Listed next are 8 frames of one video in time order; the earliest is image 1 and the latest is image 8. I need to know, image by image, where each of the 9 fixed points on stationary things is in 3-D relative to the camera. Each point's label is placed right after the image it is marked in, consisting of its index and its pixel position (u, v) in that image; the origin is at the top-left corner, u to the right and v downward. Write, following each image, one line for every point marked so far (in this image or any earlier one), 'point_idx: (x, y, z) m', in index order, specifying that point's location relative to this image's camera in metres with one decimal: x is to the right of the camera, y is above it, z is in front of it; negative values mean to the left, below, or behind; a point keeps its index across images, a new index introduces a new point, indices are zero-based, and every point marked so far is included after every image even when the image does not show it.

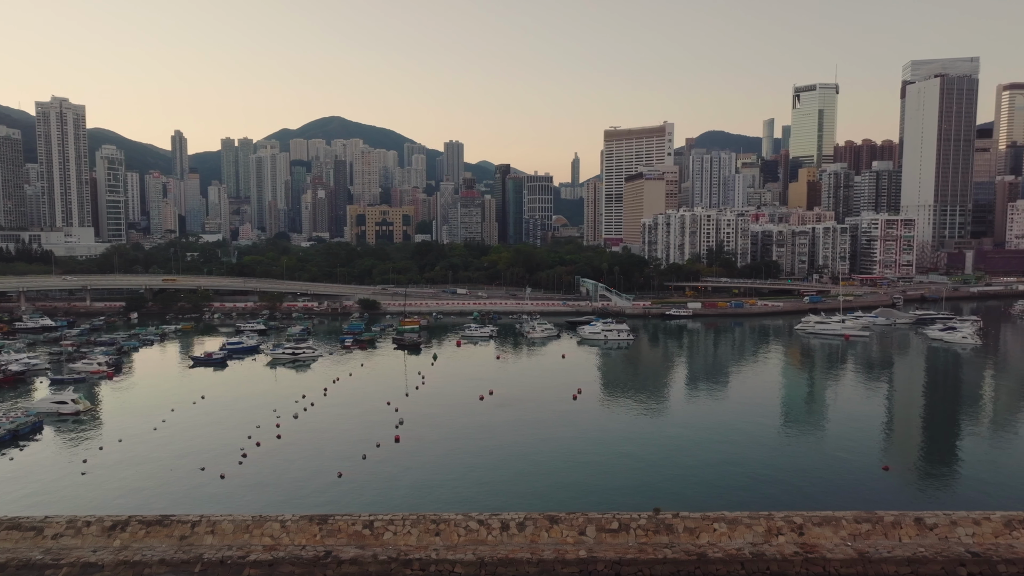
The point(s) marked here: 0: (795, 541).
0: (+3.9, -3.5, +10.5) m
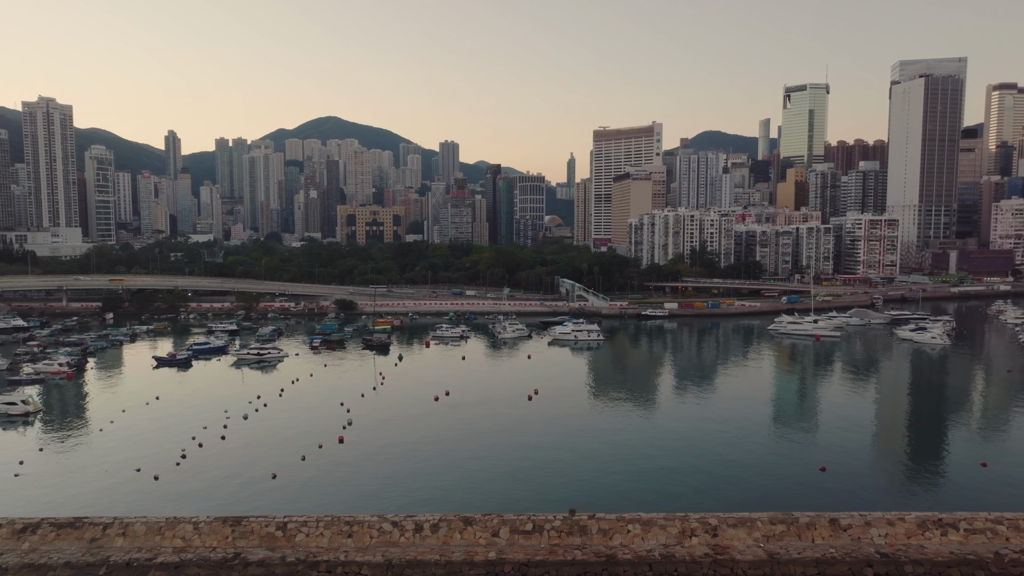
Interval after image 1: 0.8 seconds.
0: (+2.7, -3.5, +10.5) m
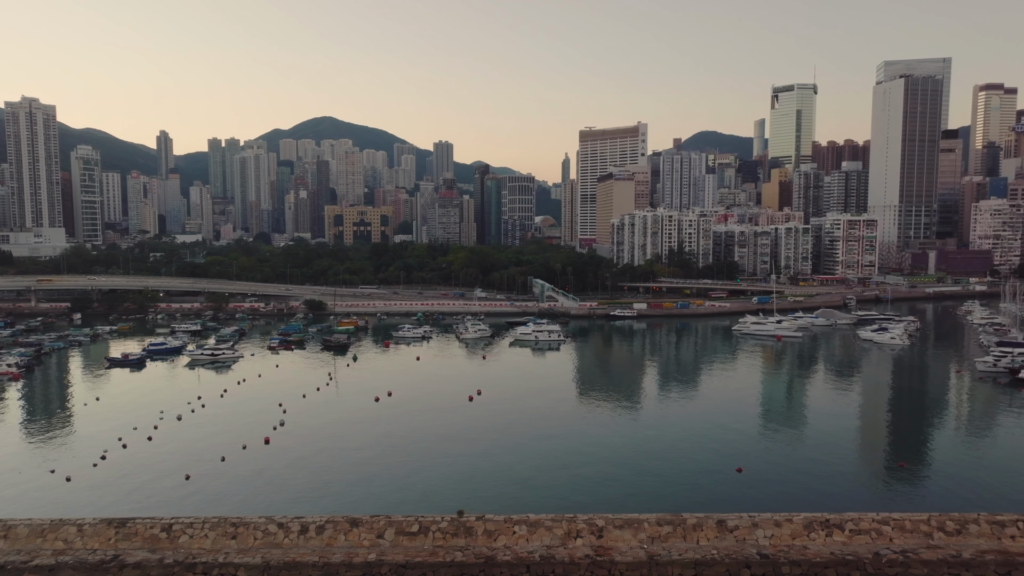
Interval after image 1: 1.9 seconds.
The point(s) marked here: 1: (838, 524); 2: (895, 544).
0: (+1.1, -3.6, +10.5) m
1: (+4.7, -3.4, +10.8) m
2: (+5.3, -3.6, +10.5) m
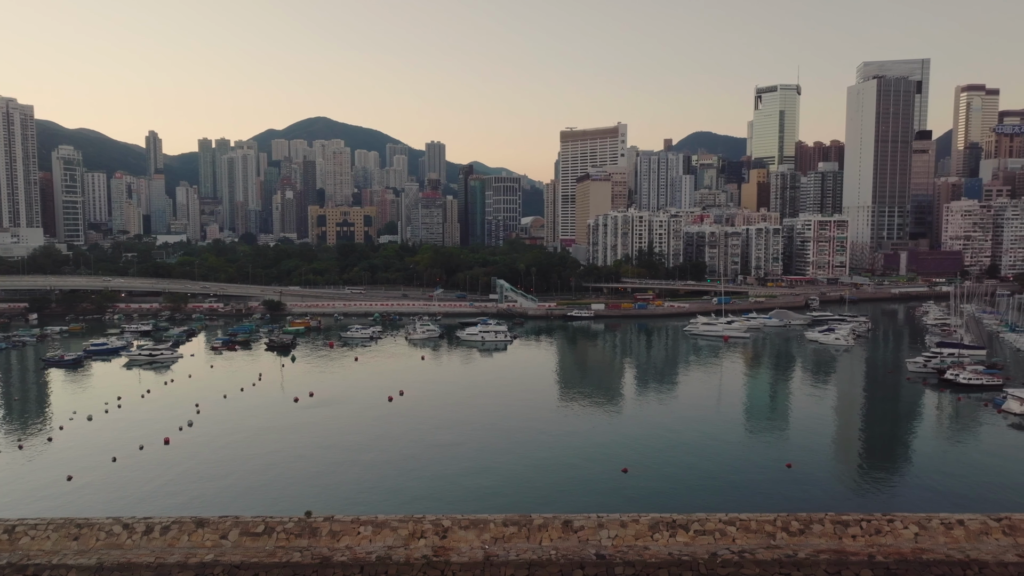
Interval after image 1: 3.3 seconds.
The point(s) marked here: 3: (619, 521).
0: (-1.1, -3.6, +10.5) m
1: (+2.5, -3.4, +10.8) m
2: (+3.1, -3.6, +10.5) m
3: (+1.5, -3.4, +10.9) m
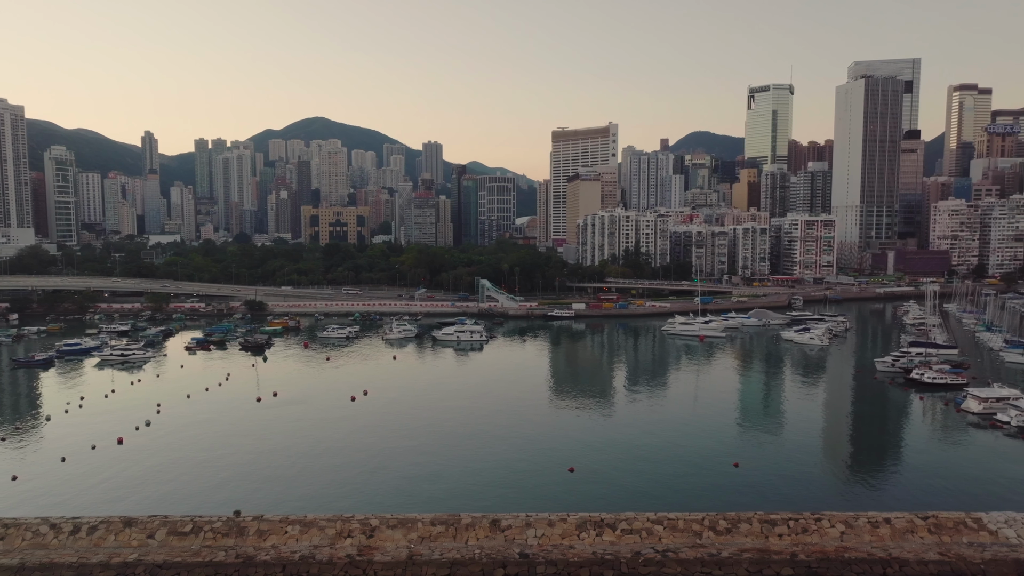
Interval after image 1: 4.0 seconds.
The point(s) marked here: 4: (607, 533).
0: (-2.1, -3.6, +10.5) m
1: (+1.4, -3.4, +10.9) m
2: (+2.1, -3.6, +10.5) m
3: (+0.5, -3.4, +10.9) m
4: (+1.3, -3.5, +10.7) m
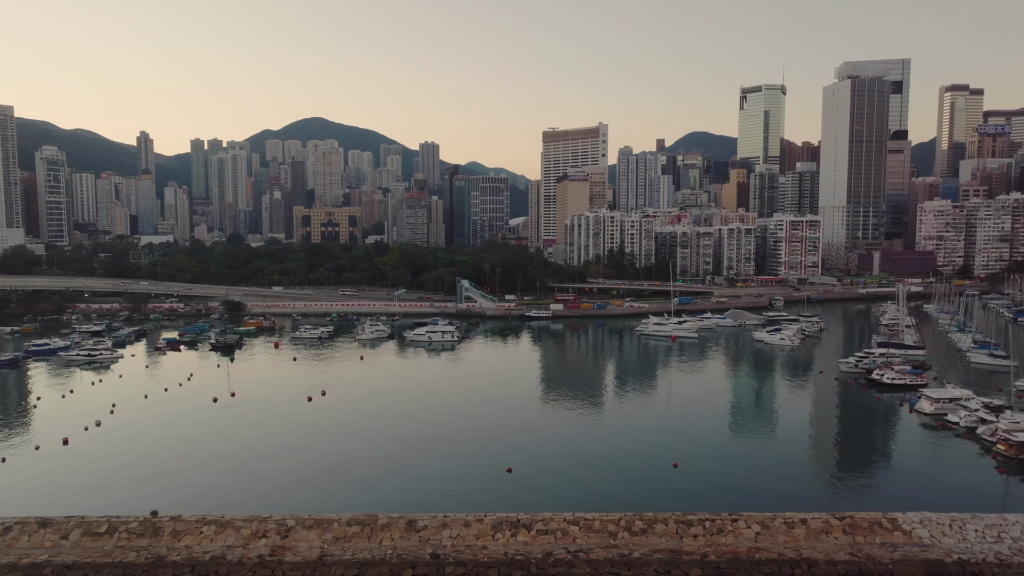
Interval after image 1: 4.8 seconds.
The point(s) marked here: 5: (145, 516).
0: (-3.4, -3.6, +10.5) m
1: (+0.2, -3.4, +10.9) m
2: (+0.9, -3.6, +10.5) m
3: (-0.7, -3.4, +10.9) m
4: (+0.1, -3.5, +10.7) m
5: (-6.0, -3.8, +12.6) m
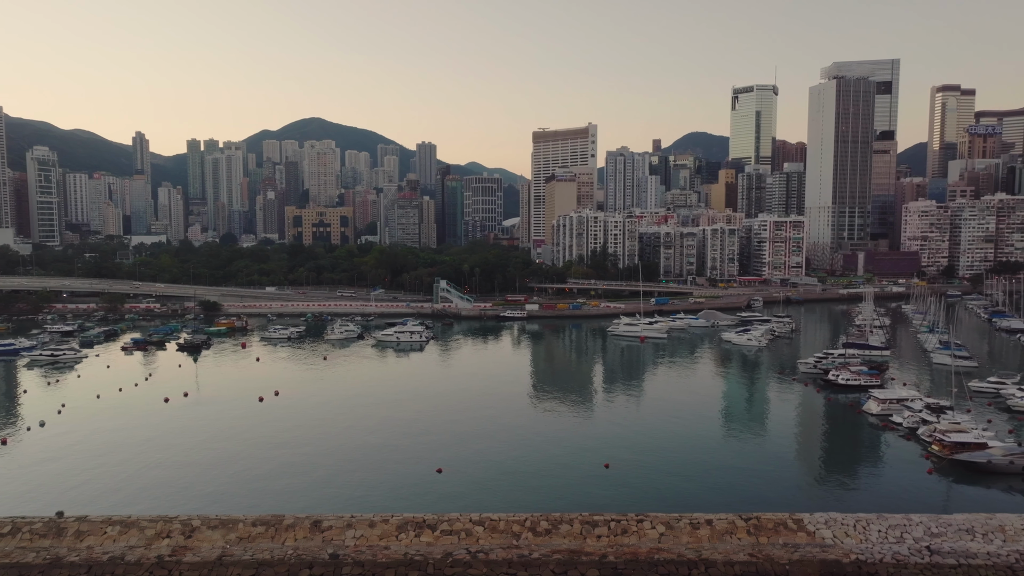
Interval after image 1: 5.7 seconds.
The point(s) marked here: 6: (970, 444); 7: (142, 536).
0: (-4.7, -3.6, +10.5) m
1: (-1.2, -3.4, +10.9) m
2: (-0.5, -3.6, +10.5) m
3: (-2.1, -3.4, +10.9) m
4: (-1.2, -3.5, +10.7) m
5: (-7.4, -3.8, +12.6) m
6: (+9.3, -3.2, +15.3) m
7: (-5.2, -3.5, +10.7) m
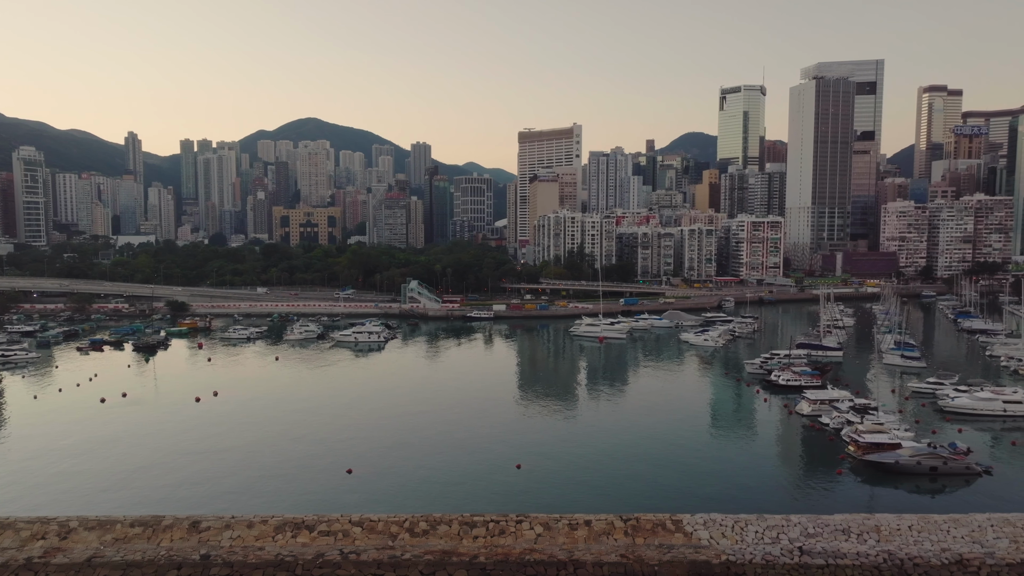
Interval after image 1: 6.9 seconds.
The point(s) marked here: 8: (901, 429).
0: (-6.5, -3.6, +10.5) m
1: (-2.9, -3.4, +10.8) m
2: (-2.2, -3.6, +10.5) m
3: (-3.8, -3.4, +10.9) m
4: (-3.0, -3.5, +10.7) m
5: (-9.1, -3.8, +12.6) m
6: (+7.6, -3.2, +15.3) m
7: (-7.0, -3.5, +10.6) m
8: (+8.5, -3.1, +16.5) m
